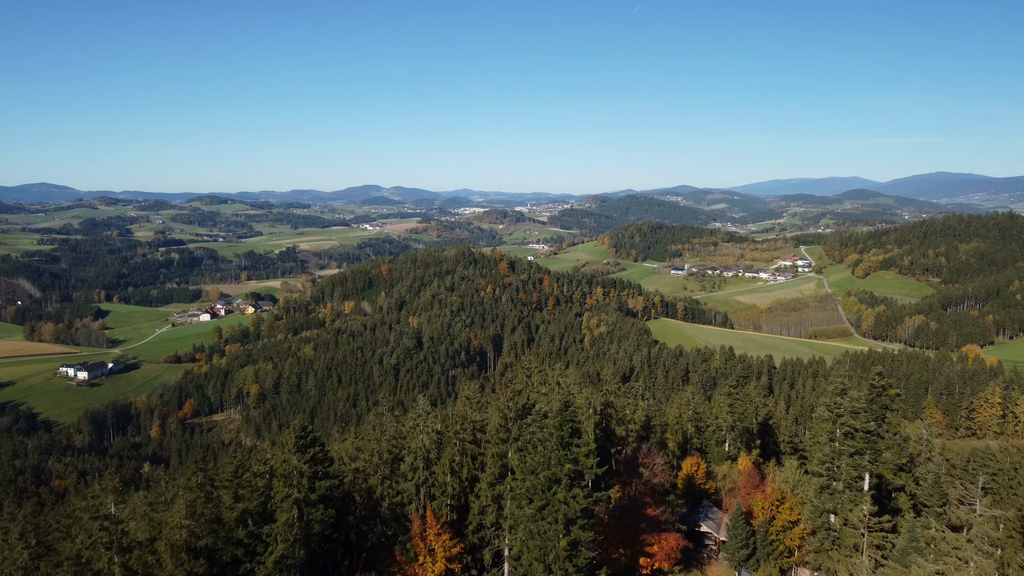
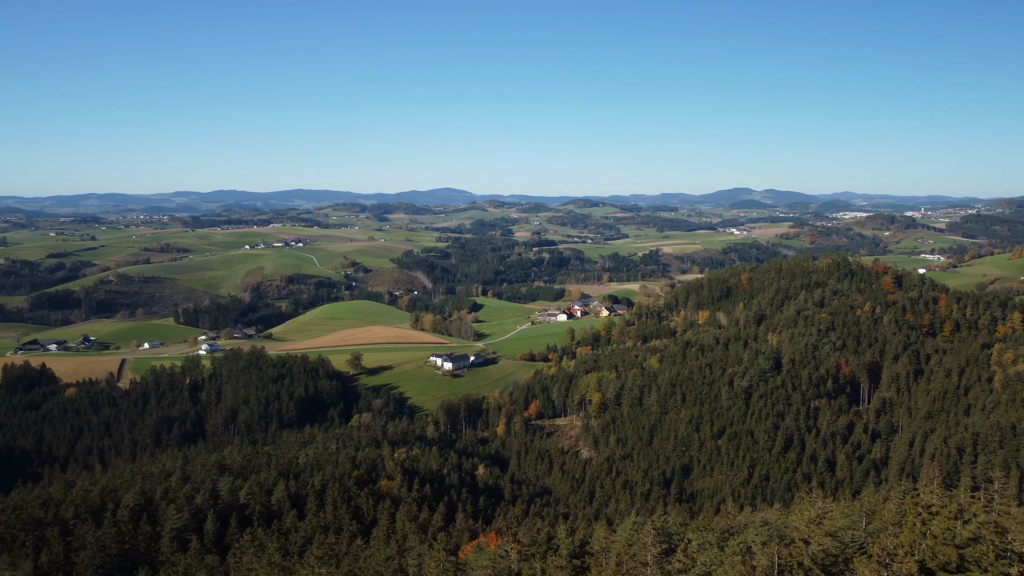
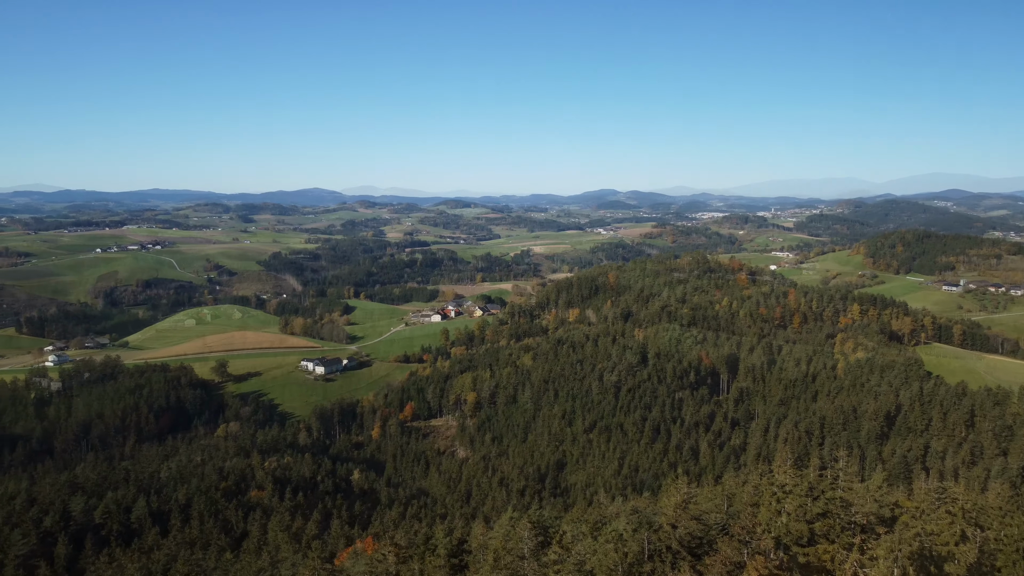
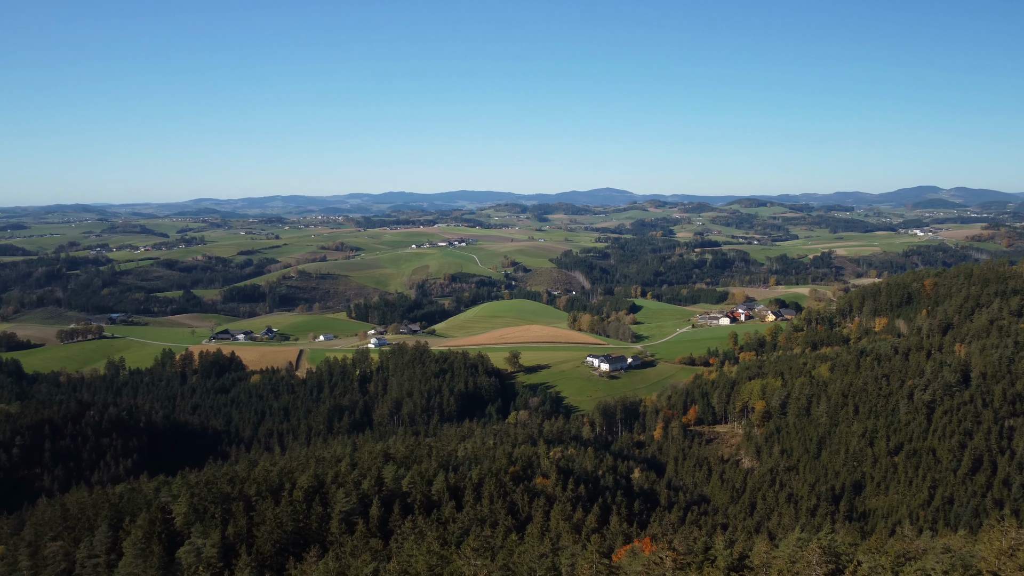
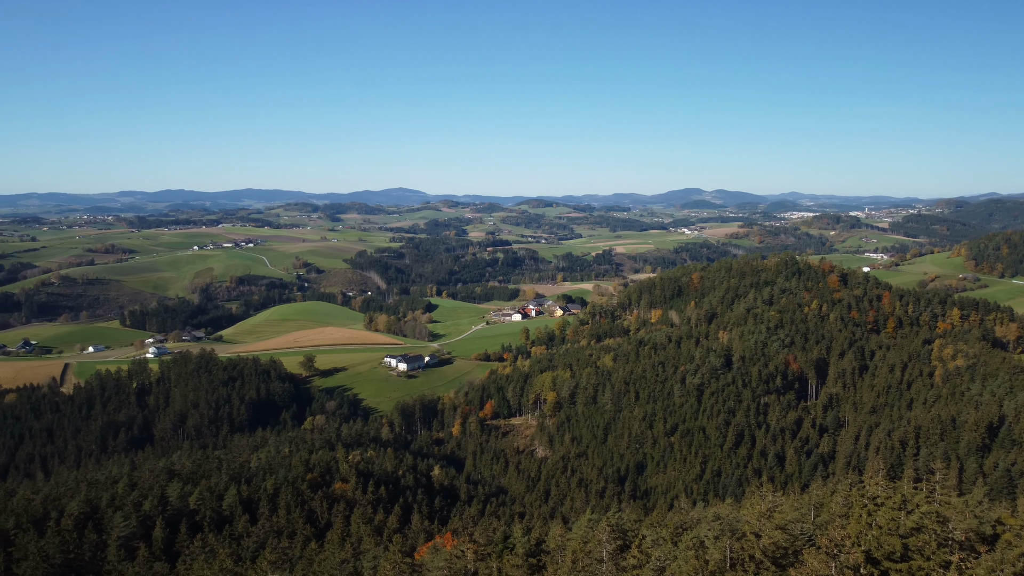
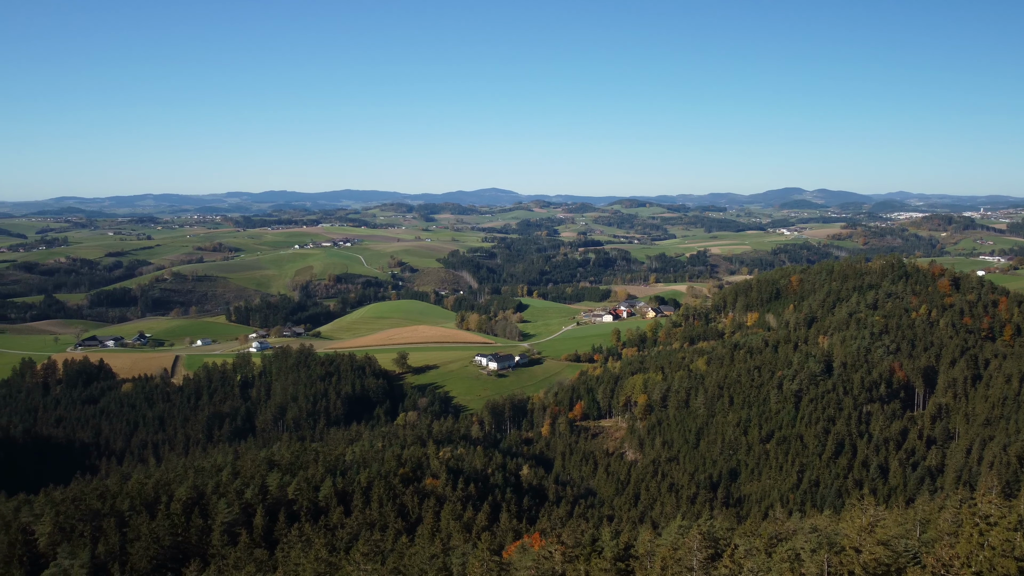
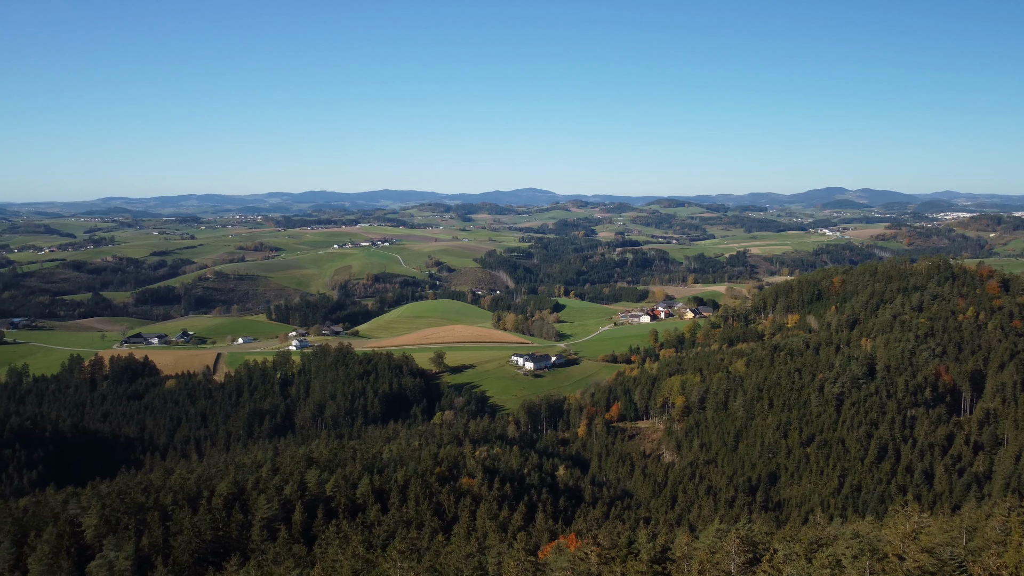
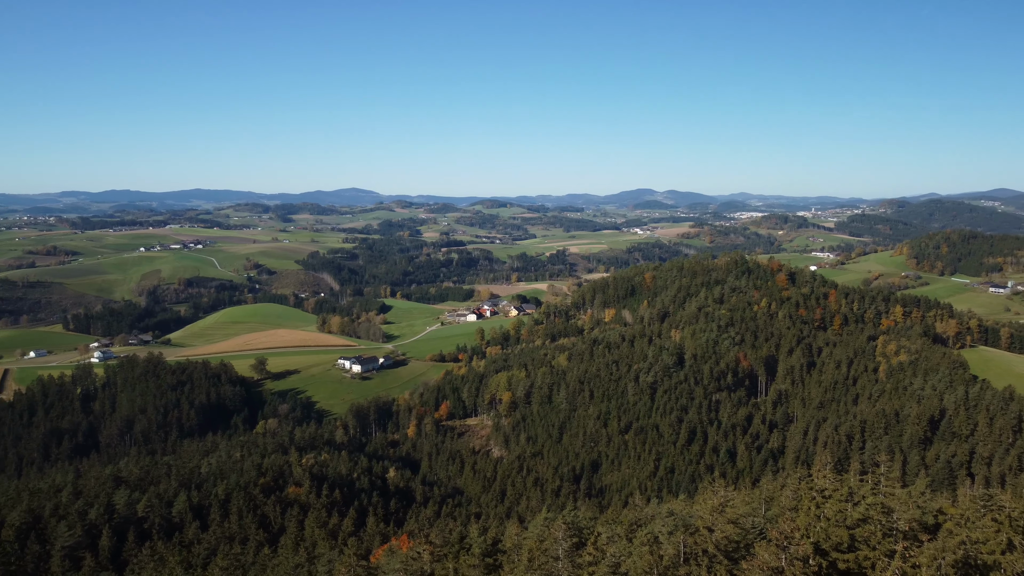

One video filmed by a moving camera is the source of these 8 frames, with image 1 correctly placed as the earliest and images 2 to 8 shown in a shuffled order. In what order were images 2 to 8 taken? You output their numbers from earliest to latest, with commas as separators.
3, 8, 5, 2, 6, 7, 4
